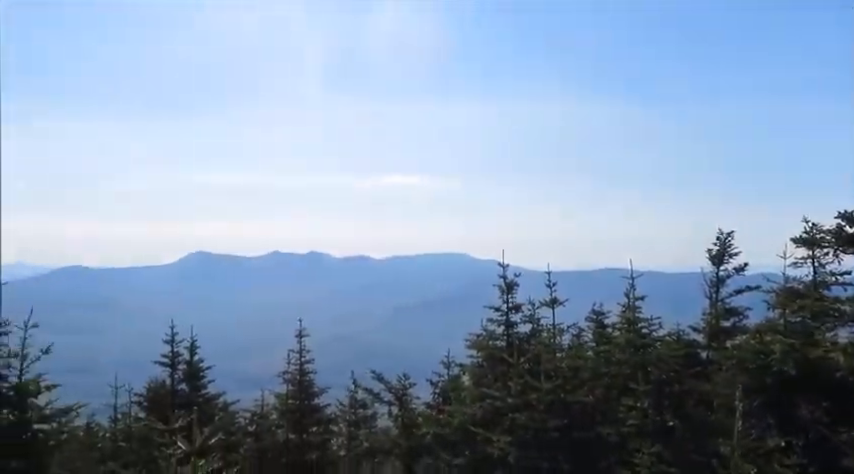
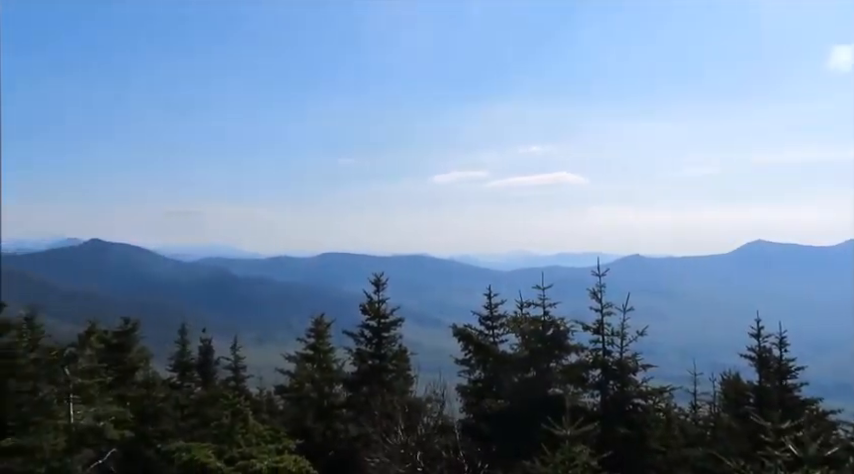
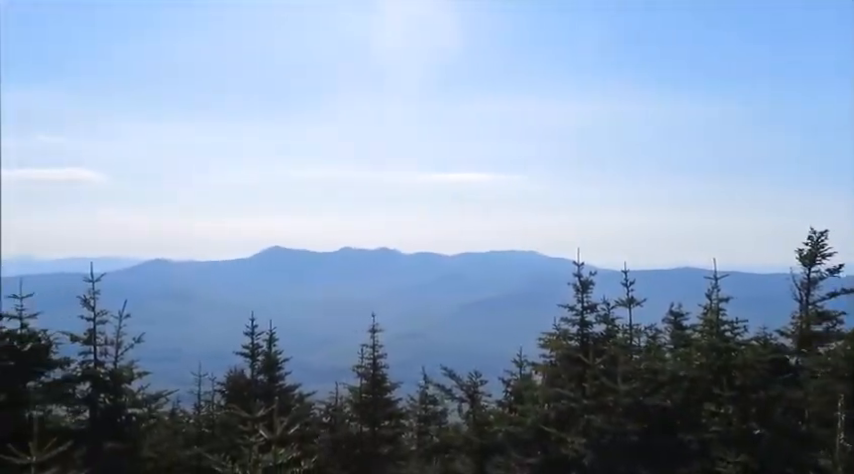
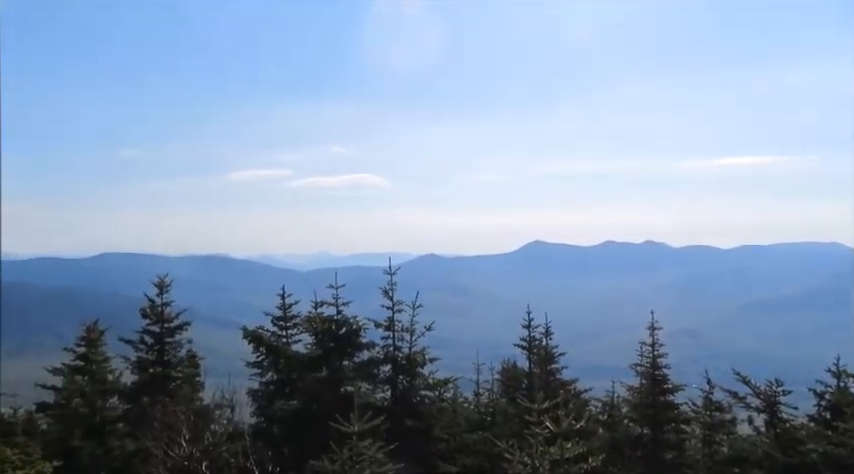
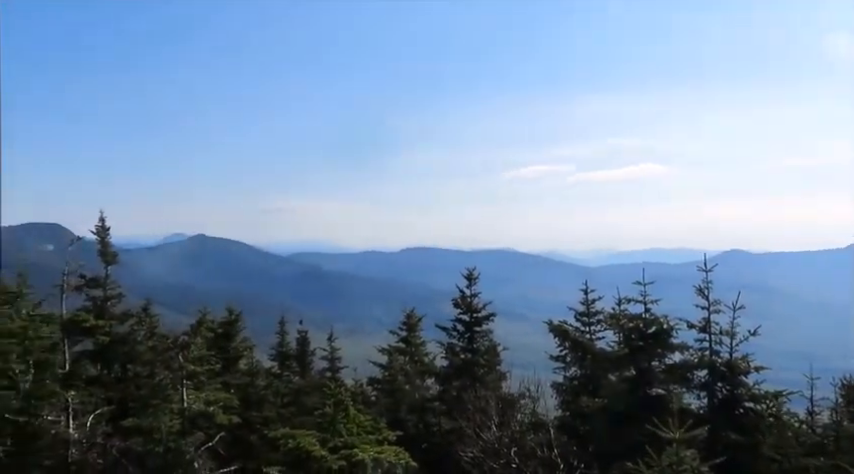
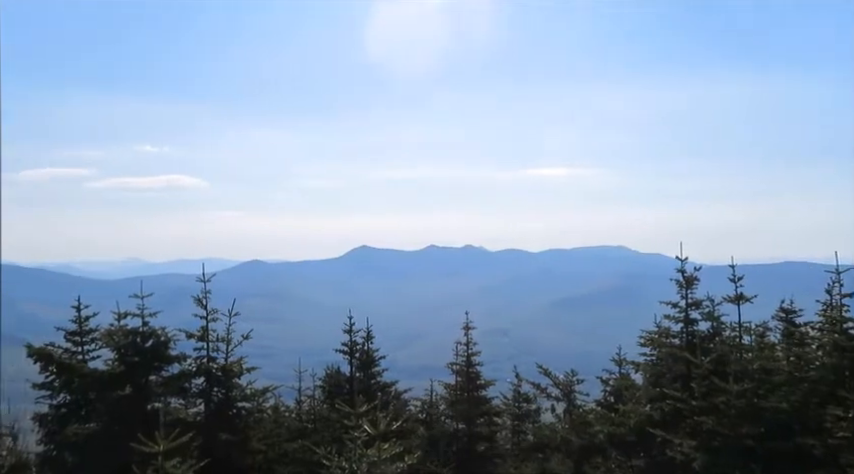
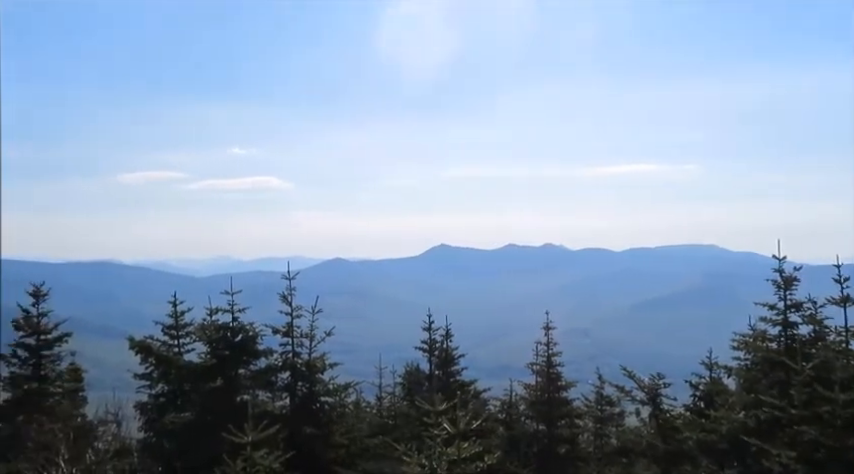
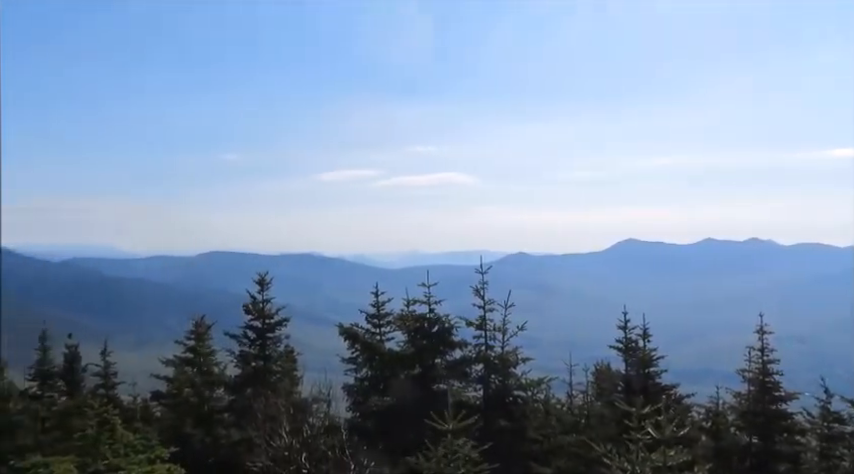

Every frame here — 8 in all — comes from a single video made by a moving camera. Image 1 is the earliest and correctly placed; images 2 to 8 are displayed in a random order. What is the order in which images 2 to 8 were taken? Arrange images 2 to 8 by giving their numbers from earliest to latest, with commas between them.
3, 6, 7, 4, 8, 2, 5
